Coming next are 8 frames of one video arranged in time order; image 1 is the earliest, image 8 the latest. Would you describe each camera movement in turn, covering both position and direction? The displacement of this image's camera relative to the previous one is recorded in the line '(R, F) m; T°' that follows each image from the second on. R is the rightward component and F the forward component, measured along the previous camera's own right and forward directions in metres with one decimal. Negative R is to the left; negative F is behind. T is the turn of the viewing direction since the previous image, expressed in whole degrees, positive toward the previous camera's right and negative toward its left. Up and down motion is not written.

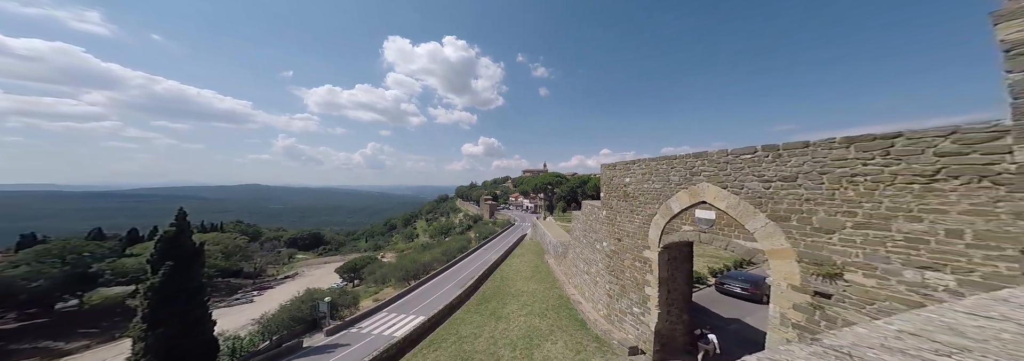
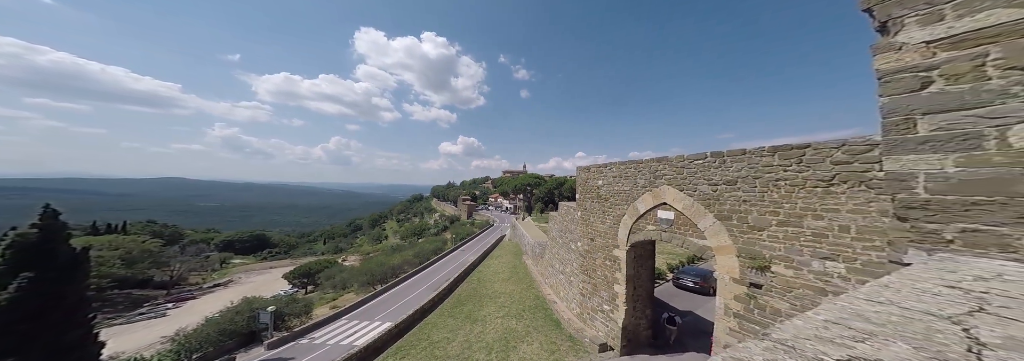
(+0.1, -0.1) m; +5°
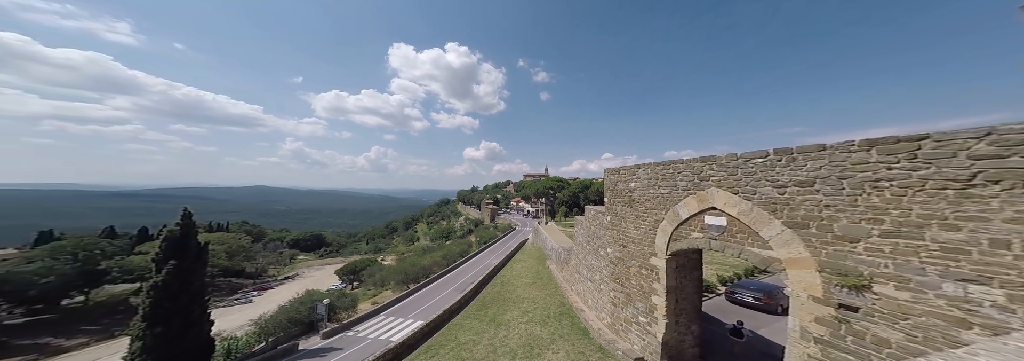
(-0.2, +0.2) m; -5°
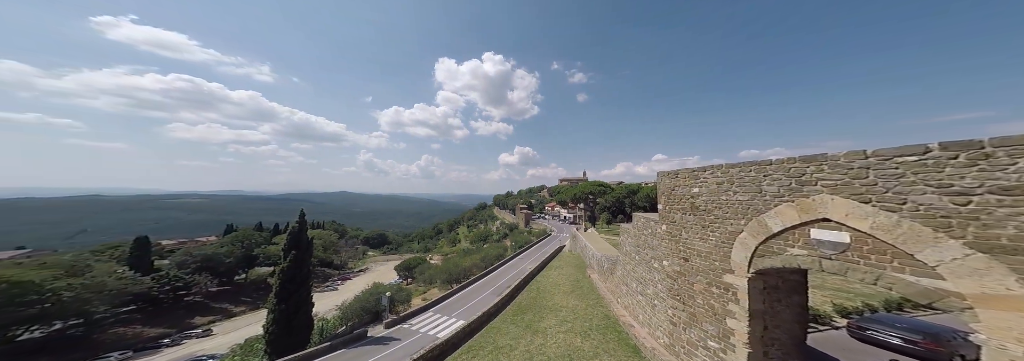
(-0.4, +0.3) m; -8°
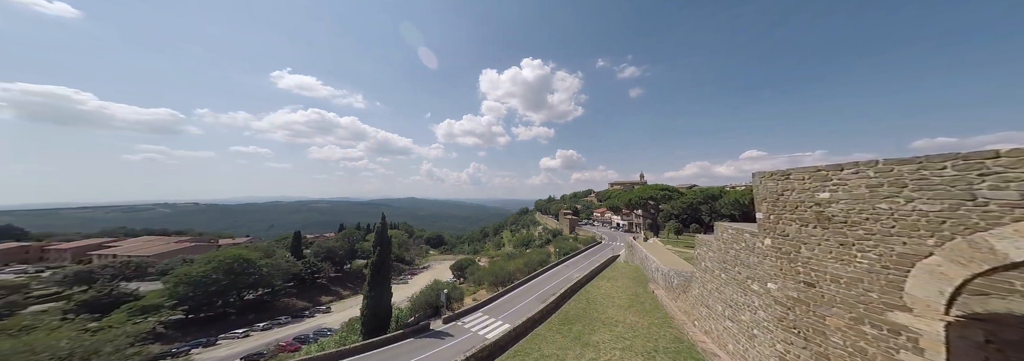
(-0.6, +0.6) m; -10°
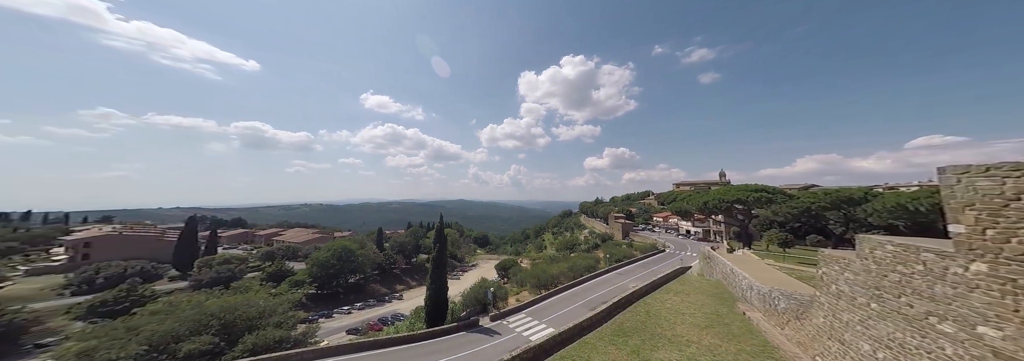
(-0.9, +0.7) m; -10°
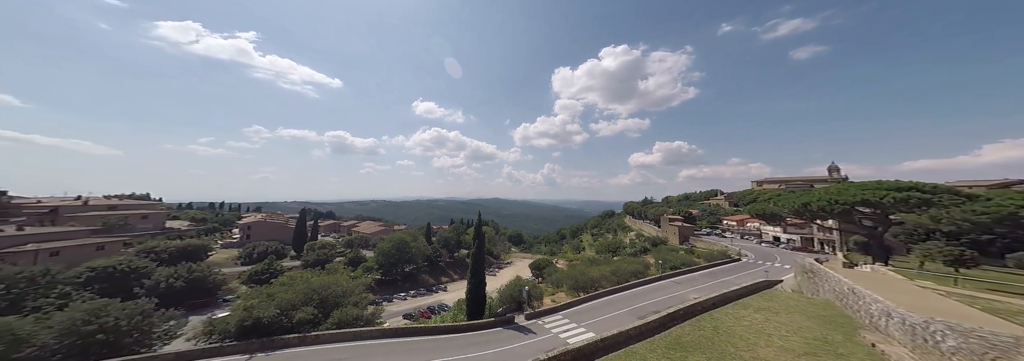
(-1.1, +0.8) m; -10°
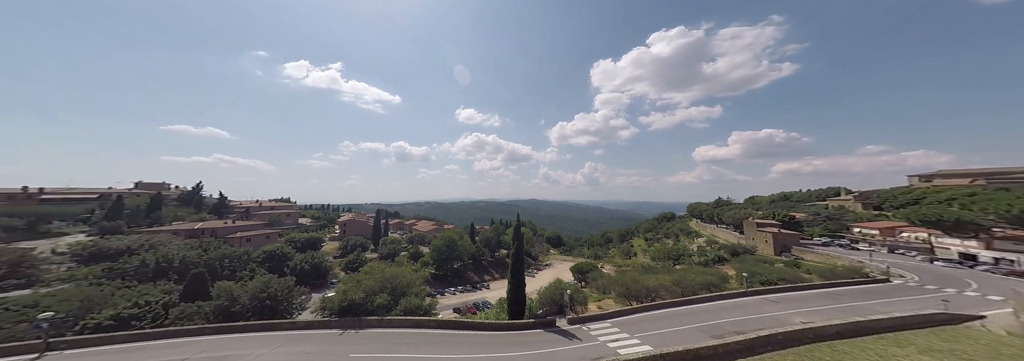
(-1.6, +1.2) m; -12°
